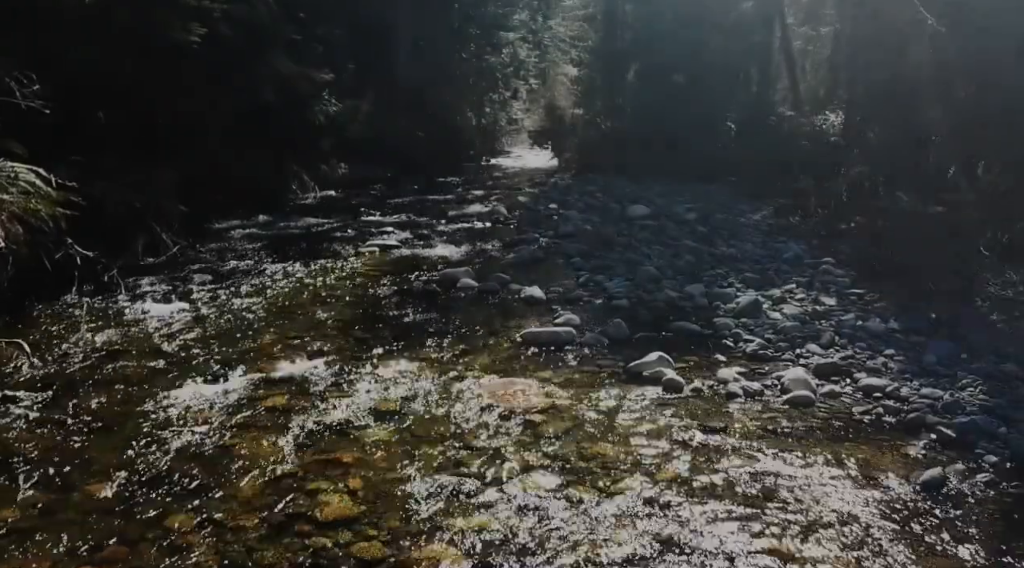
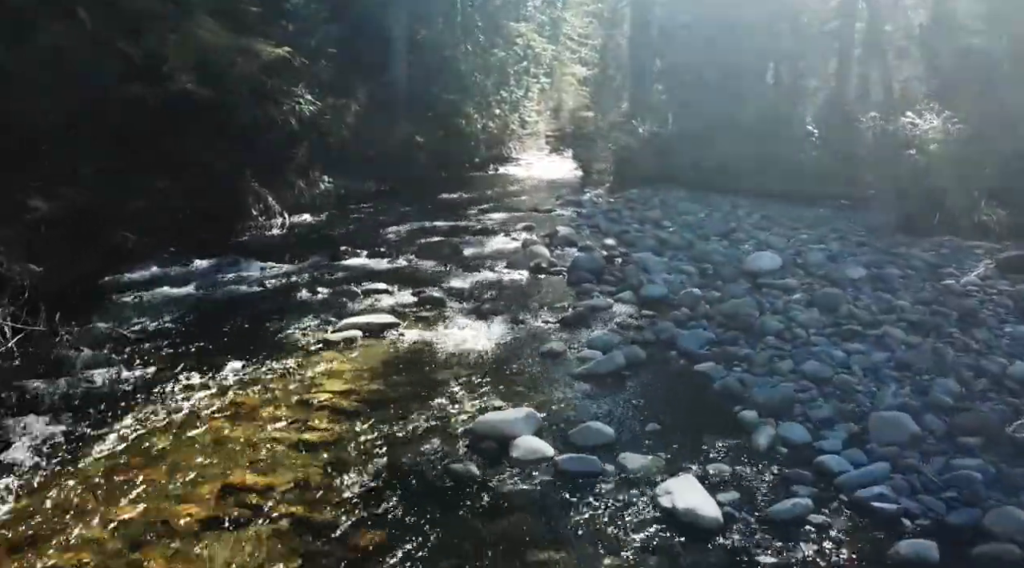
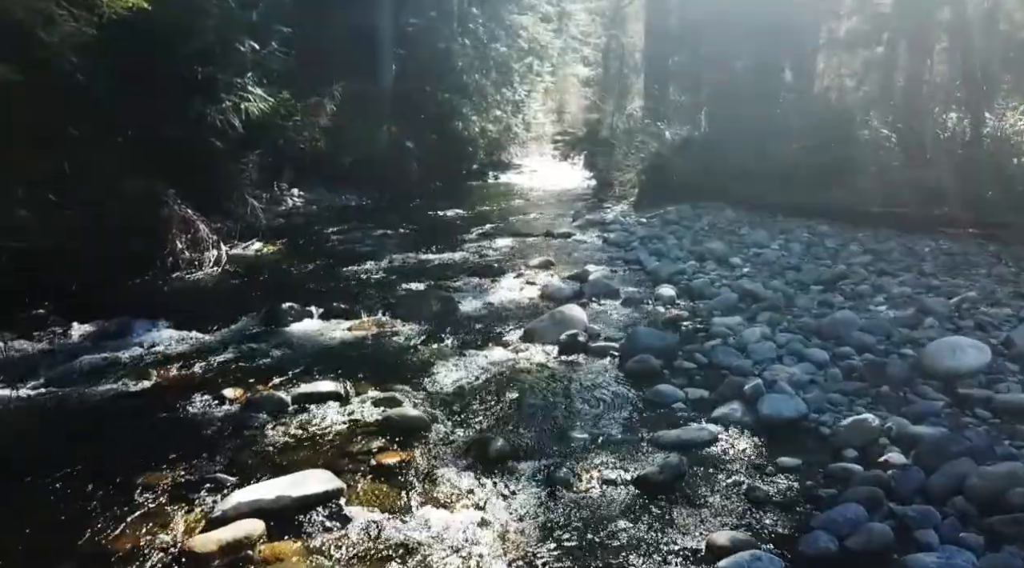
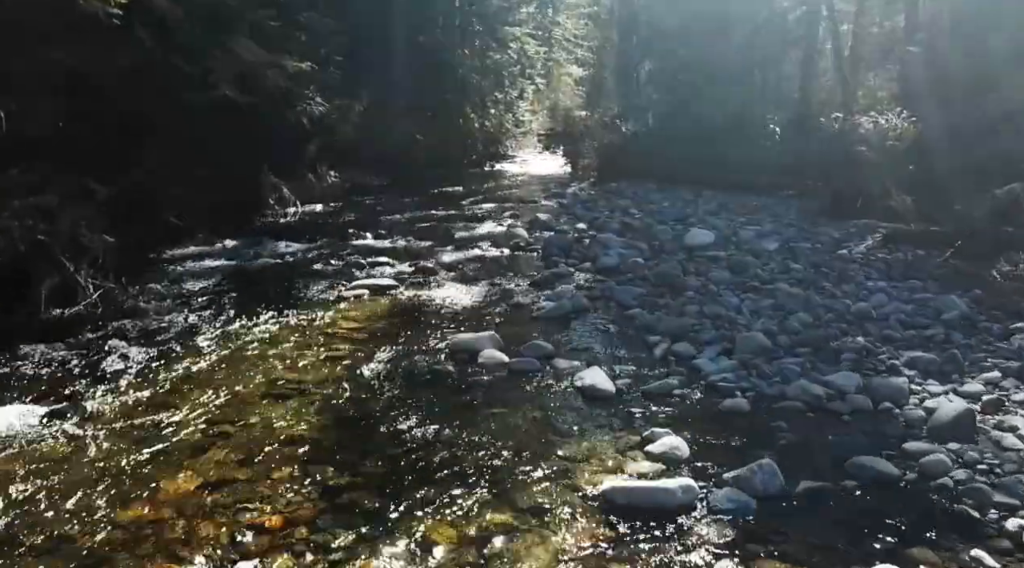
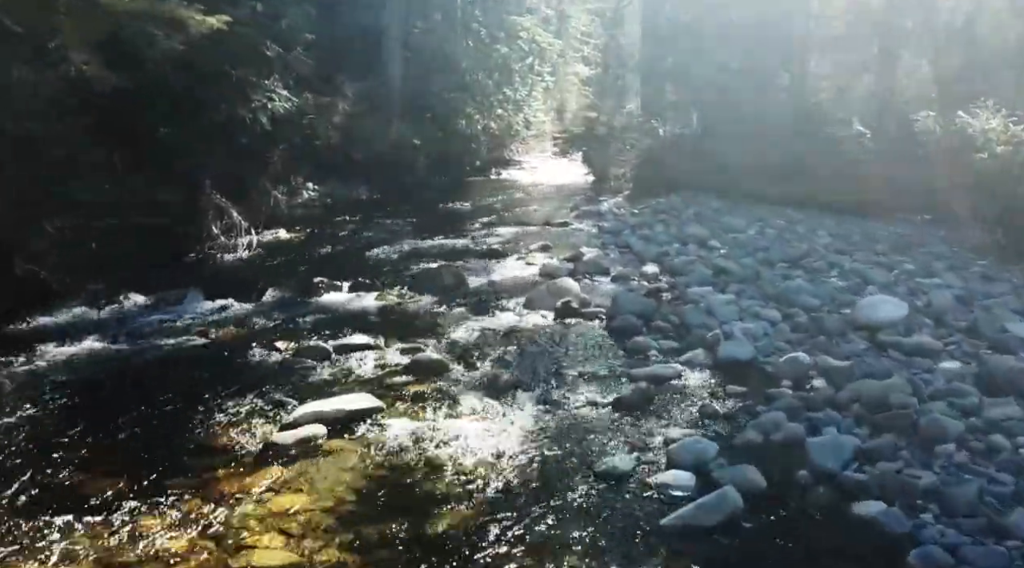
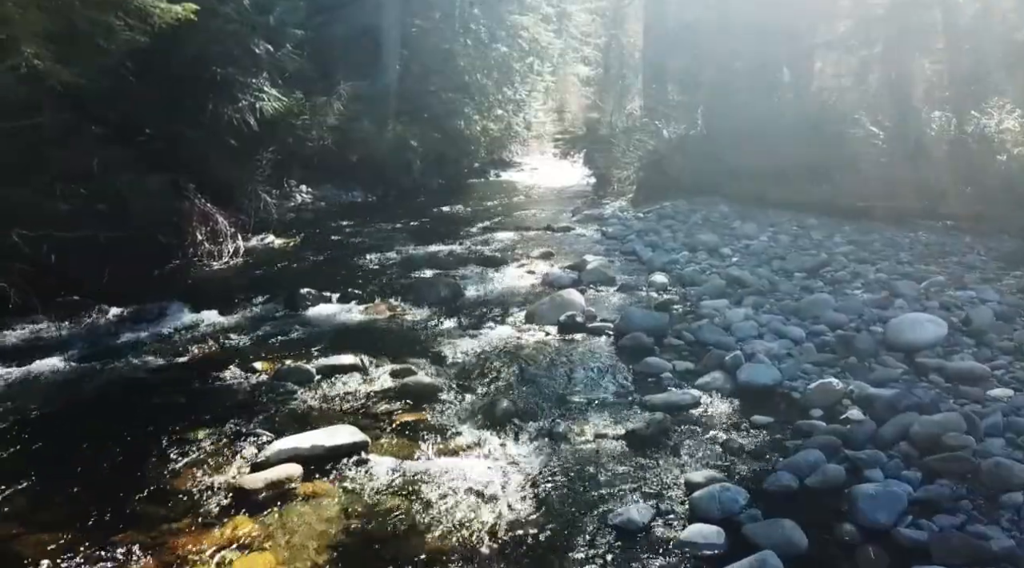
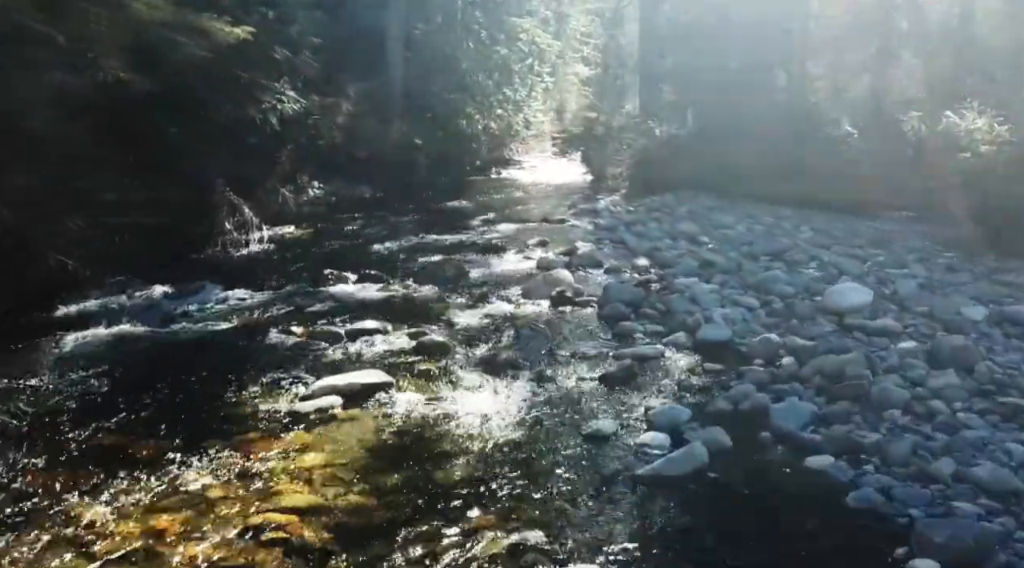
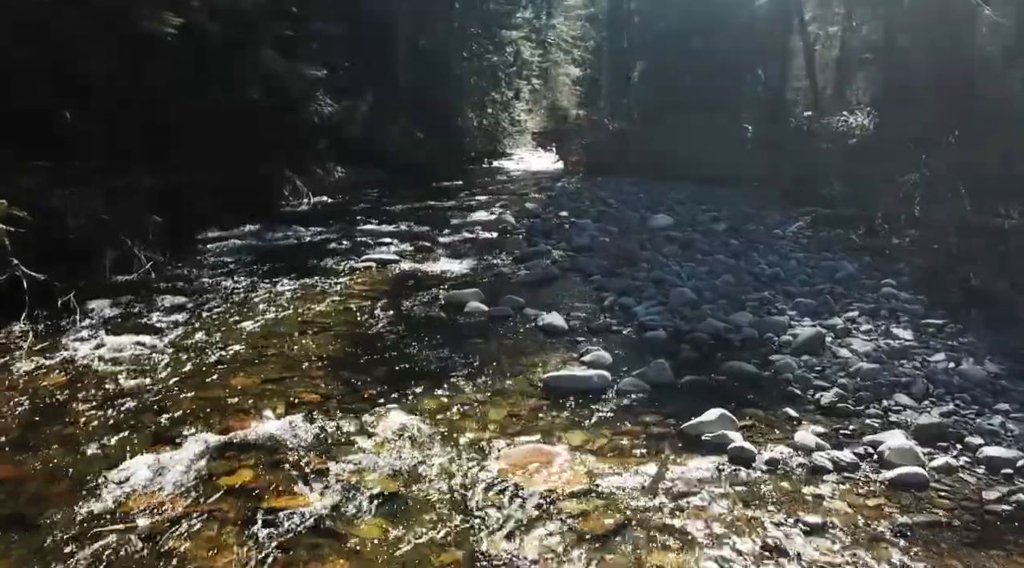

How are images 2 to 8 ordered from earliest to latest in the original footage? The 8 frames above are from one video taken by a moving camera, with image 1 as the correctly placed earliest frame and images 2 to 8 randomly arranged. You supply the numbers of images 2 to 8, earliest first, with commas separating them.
8, 4, 2, 7, 5, 6, 3
